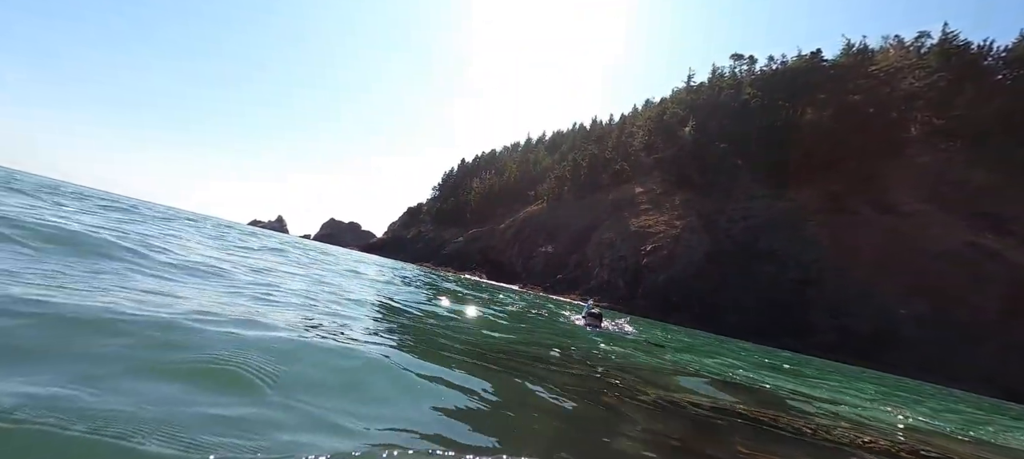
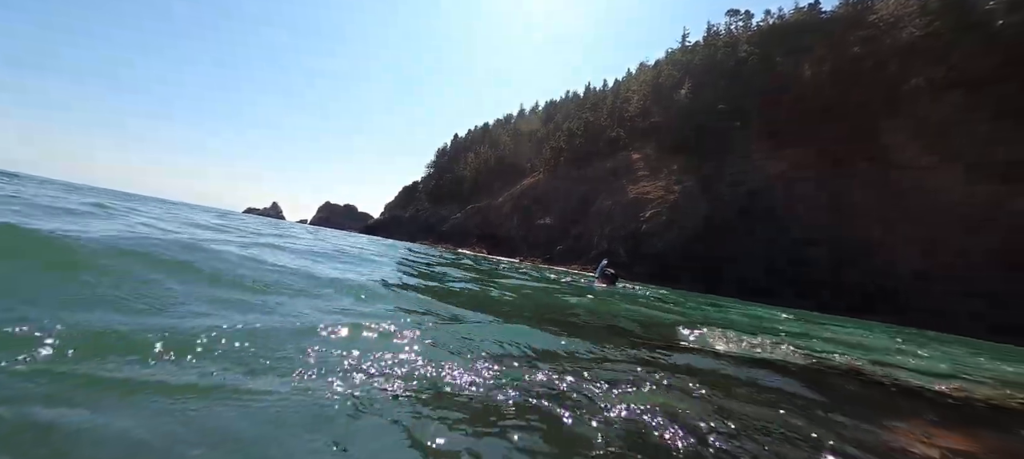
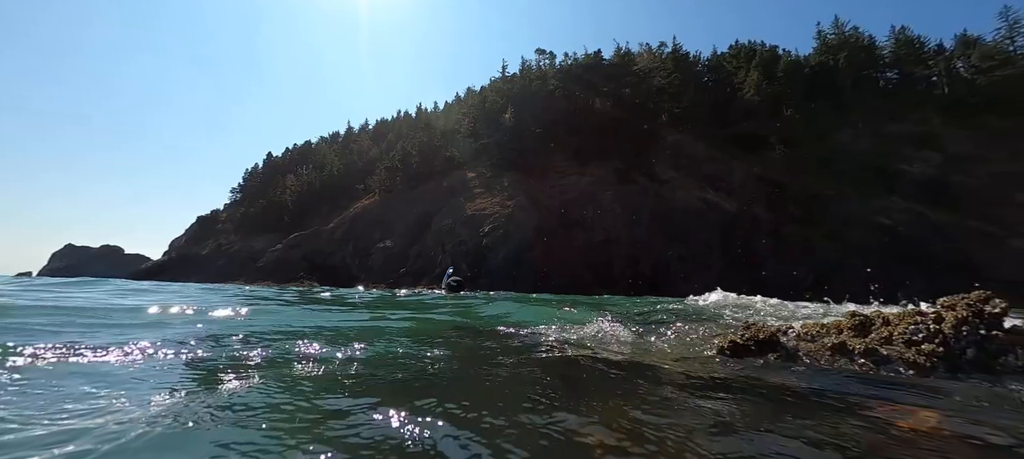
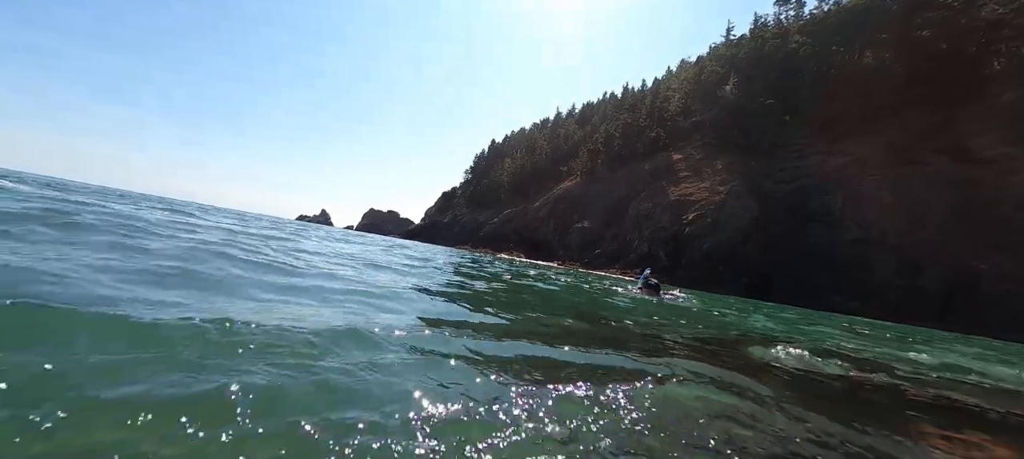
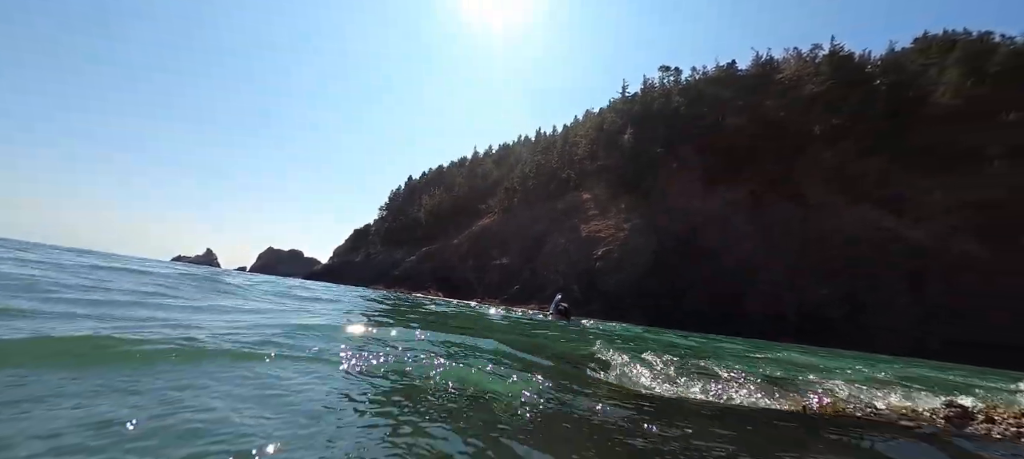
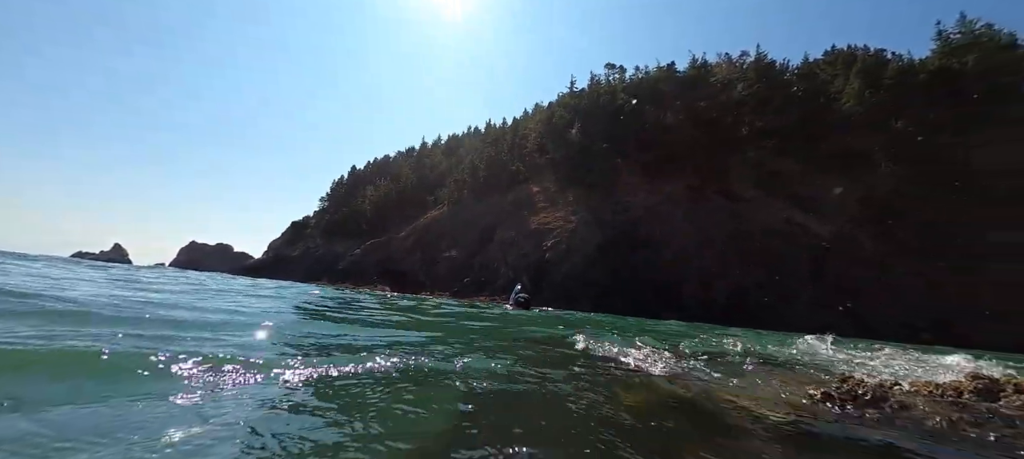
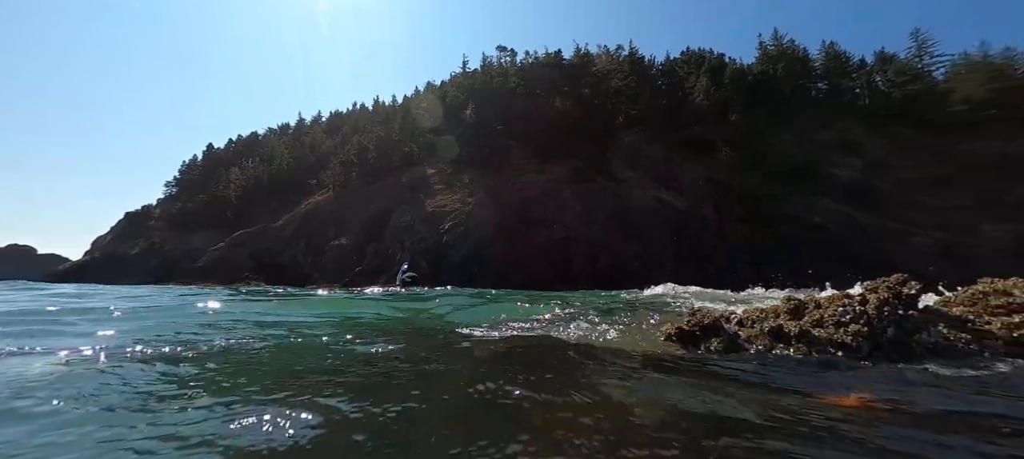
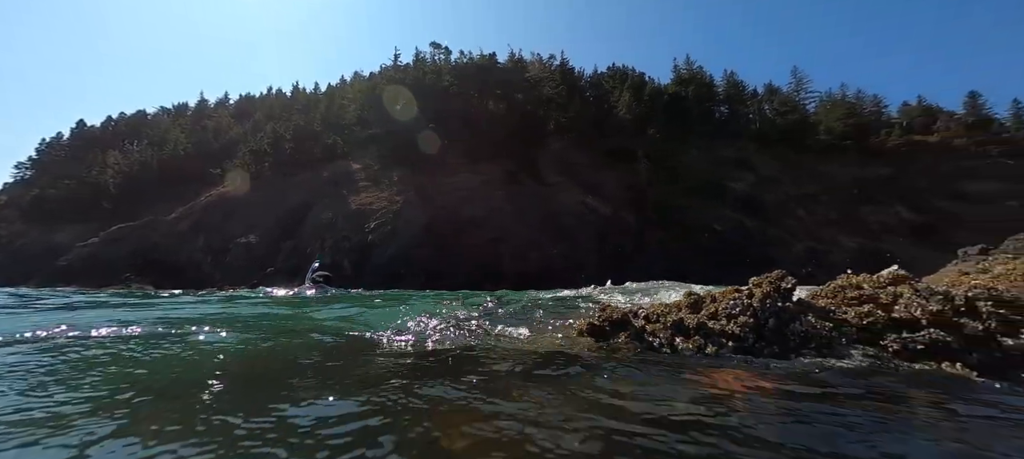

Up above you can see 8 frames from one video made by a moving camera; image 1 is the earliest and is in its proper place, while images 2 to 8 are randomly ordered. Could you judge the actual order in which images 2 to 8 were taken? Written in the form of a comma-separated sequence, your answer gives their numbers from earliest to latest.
4, 2, 5, 6, 3, 7, 8
